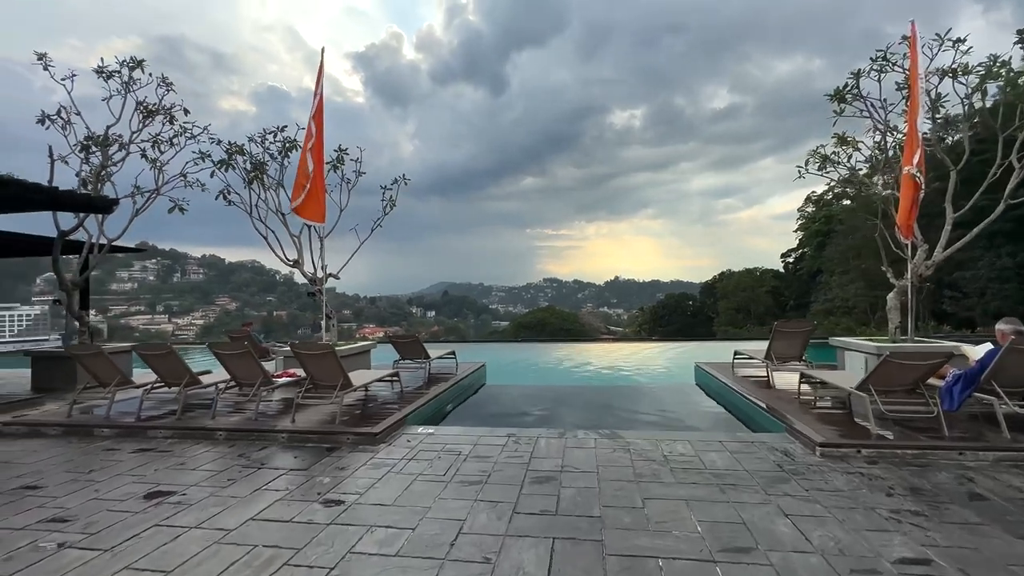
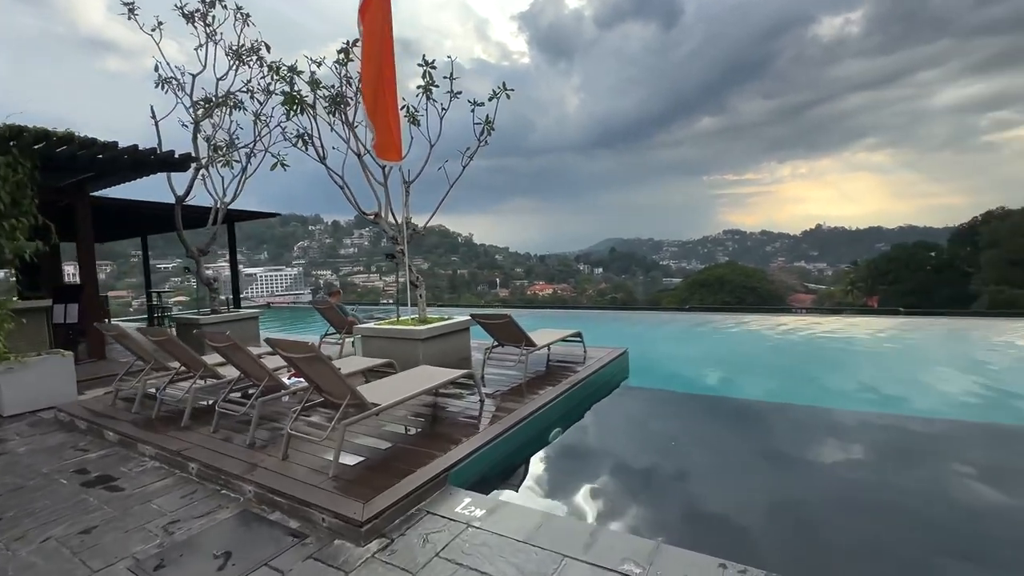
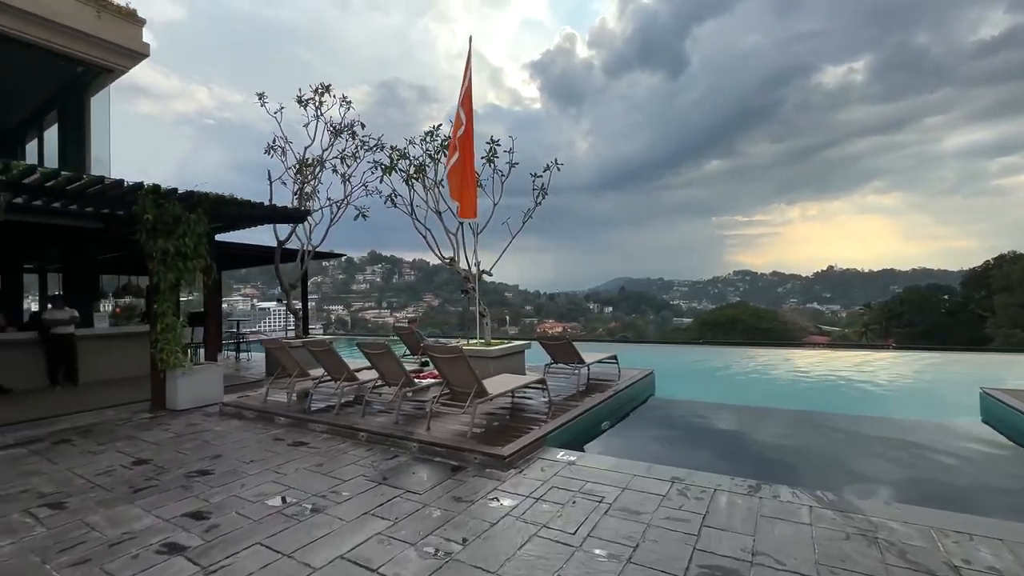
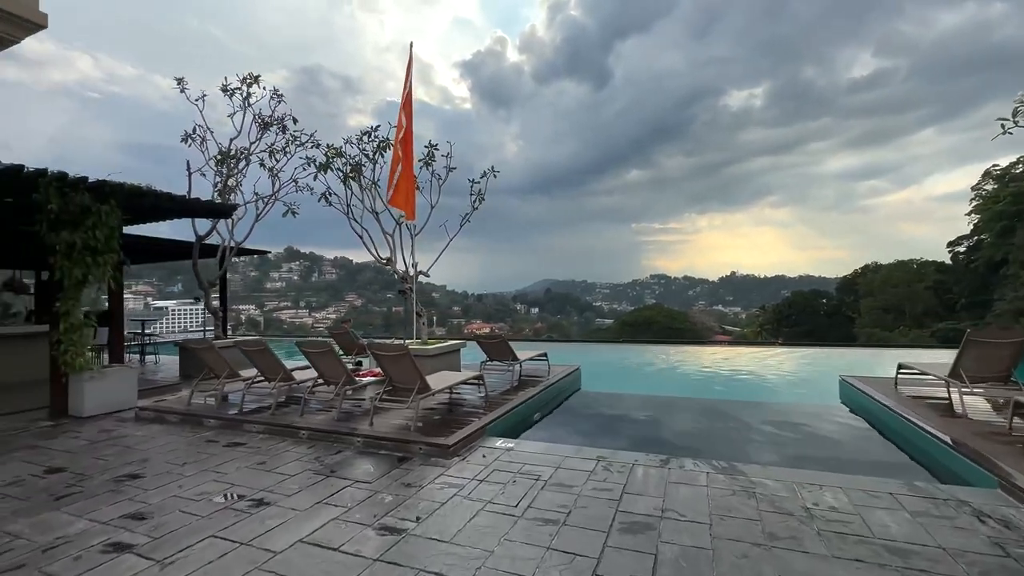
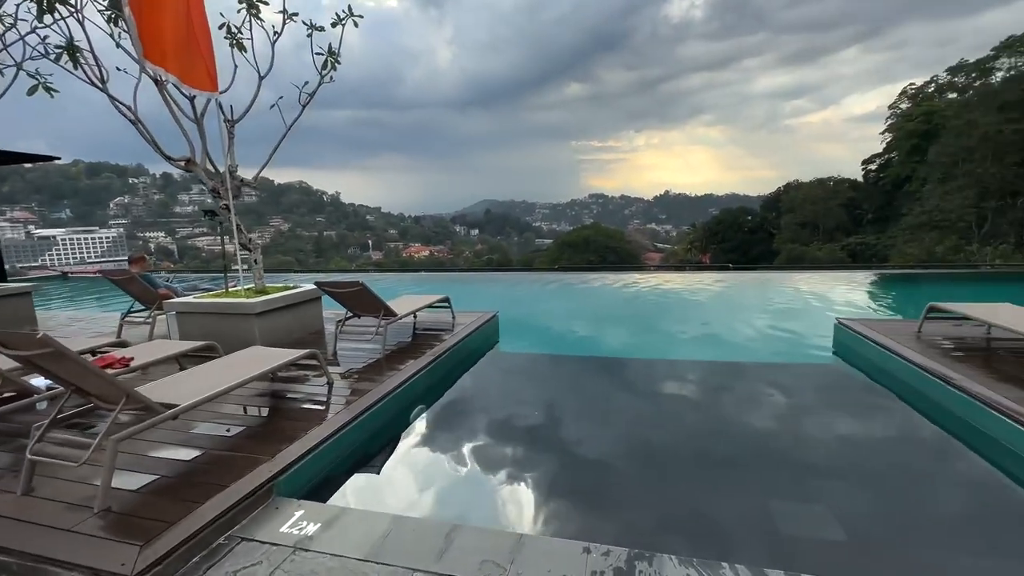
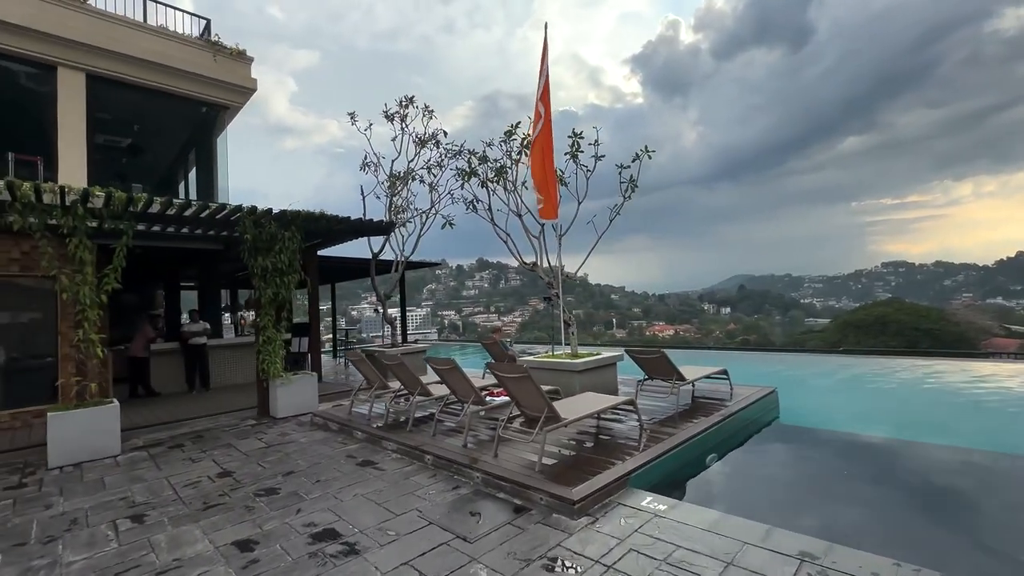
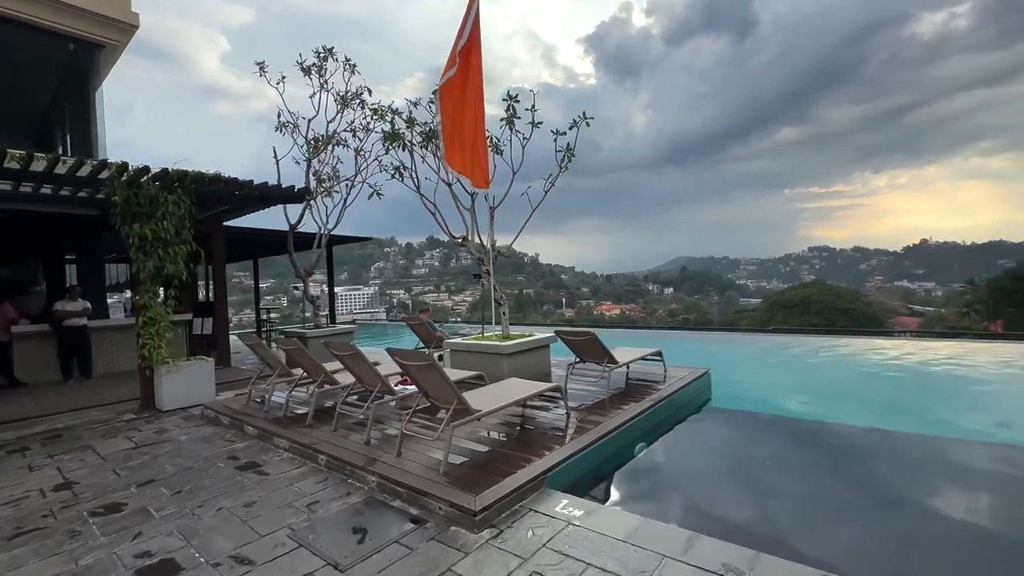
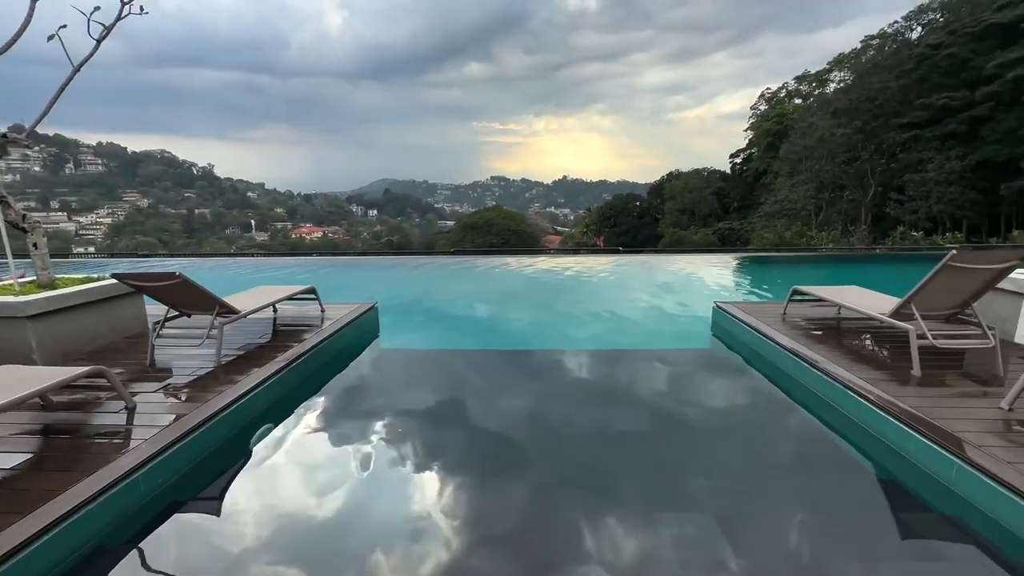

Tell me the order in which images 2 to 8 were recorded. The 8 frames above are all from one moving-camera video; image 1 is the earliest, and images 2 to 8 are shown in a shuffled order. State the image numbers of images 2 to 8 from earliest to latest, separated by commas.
4, 3, 6, 7, 2, 5, 8
